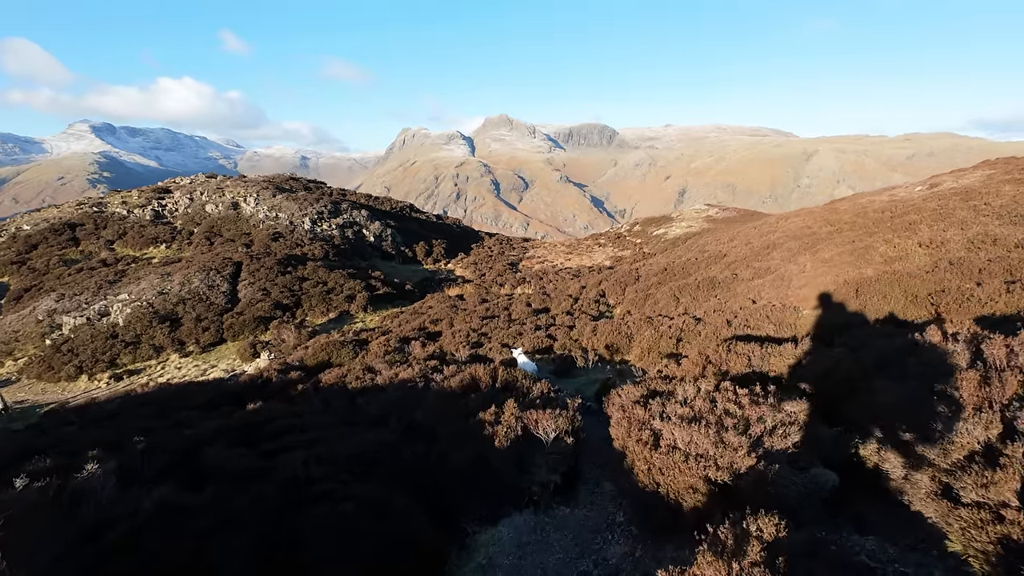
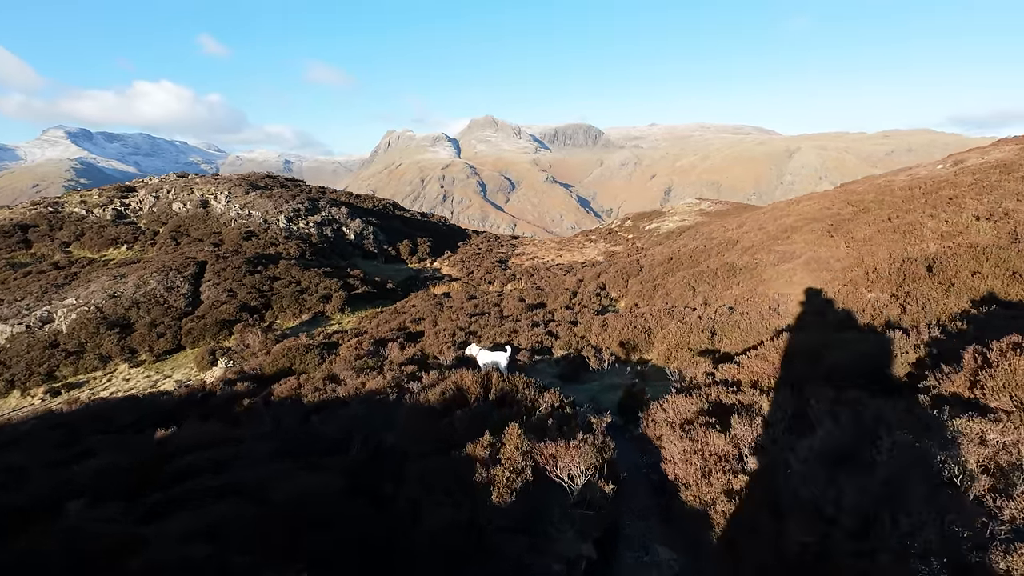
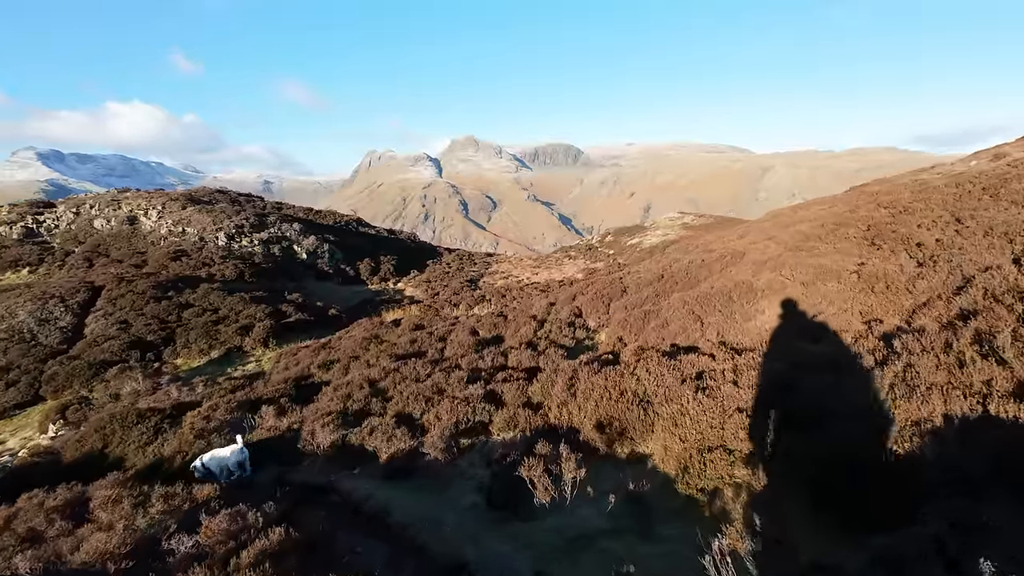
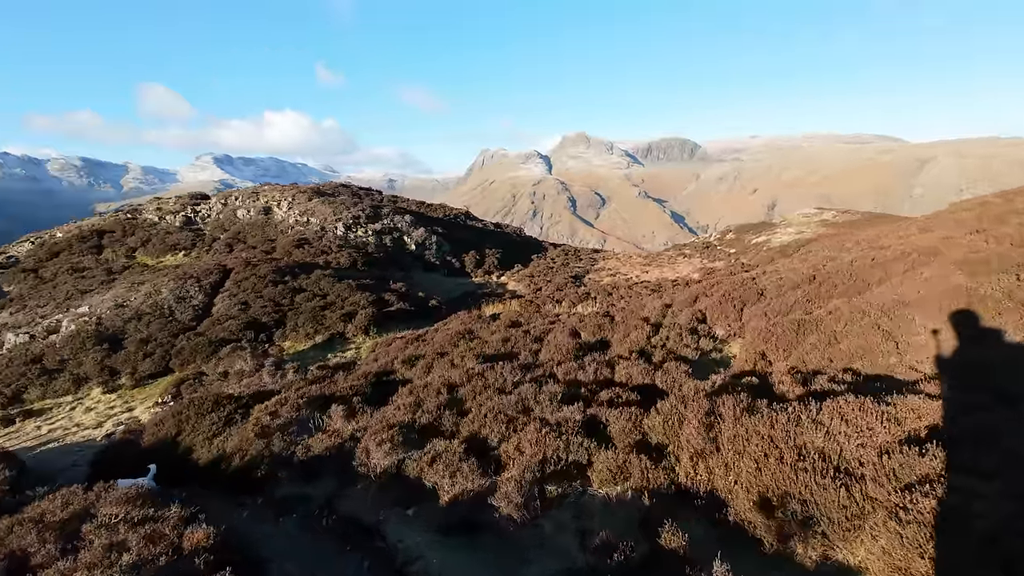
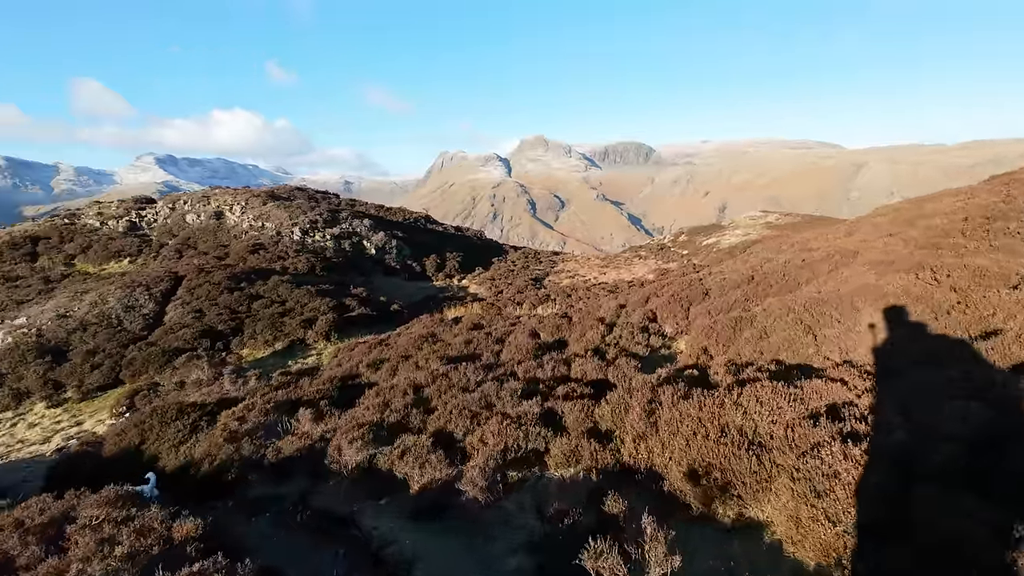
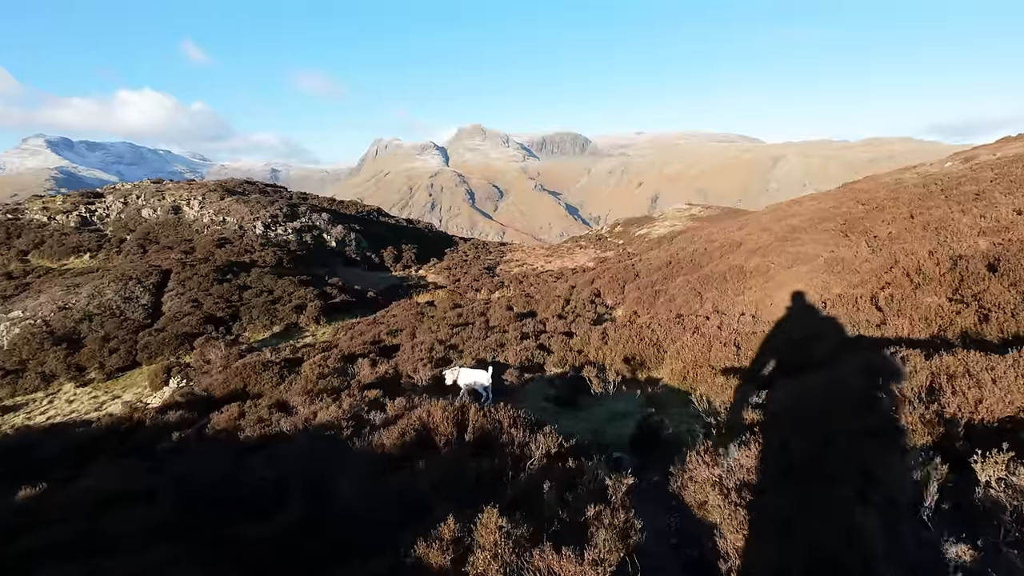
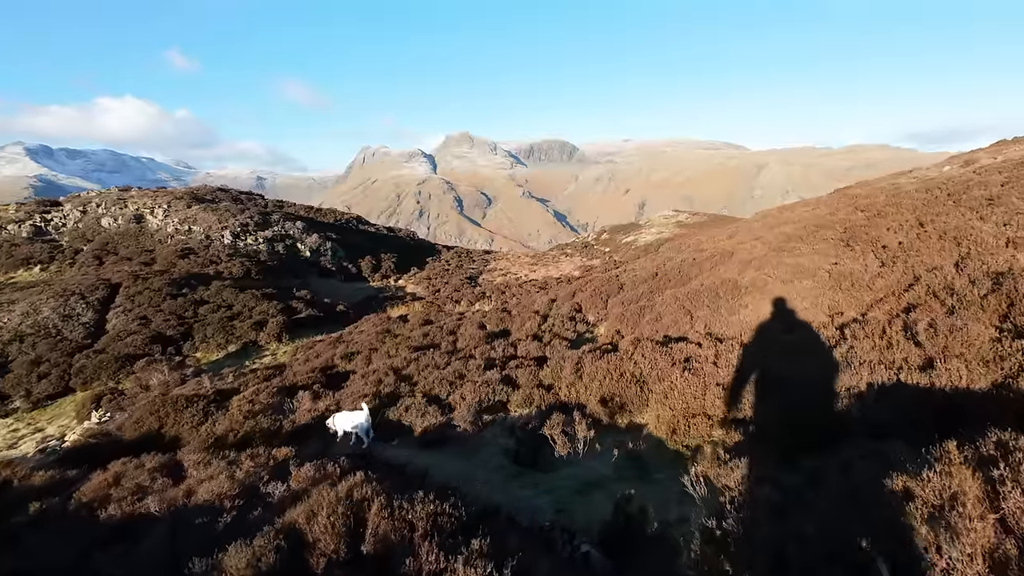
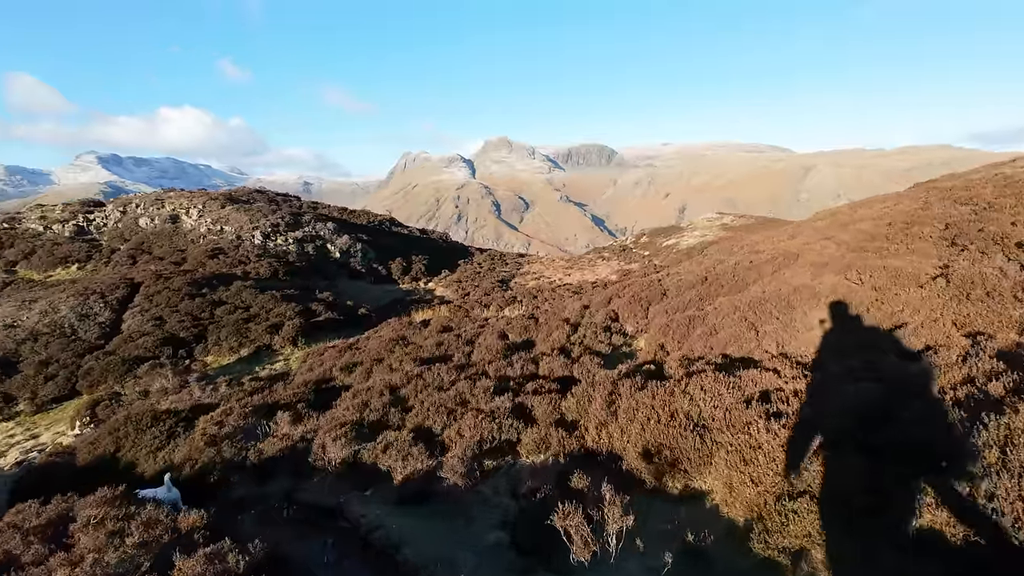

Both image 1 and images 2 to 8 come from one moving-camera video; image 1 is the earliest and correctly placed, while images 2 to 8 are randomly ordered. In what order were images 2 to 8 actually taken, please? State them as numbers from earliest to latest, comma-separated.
2, 6, 7, 3, 8, 5, 4
